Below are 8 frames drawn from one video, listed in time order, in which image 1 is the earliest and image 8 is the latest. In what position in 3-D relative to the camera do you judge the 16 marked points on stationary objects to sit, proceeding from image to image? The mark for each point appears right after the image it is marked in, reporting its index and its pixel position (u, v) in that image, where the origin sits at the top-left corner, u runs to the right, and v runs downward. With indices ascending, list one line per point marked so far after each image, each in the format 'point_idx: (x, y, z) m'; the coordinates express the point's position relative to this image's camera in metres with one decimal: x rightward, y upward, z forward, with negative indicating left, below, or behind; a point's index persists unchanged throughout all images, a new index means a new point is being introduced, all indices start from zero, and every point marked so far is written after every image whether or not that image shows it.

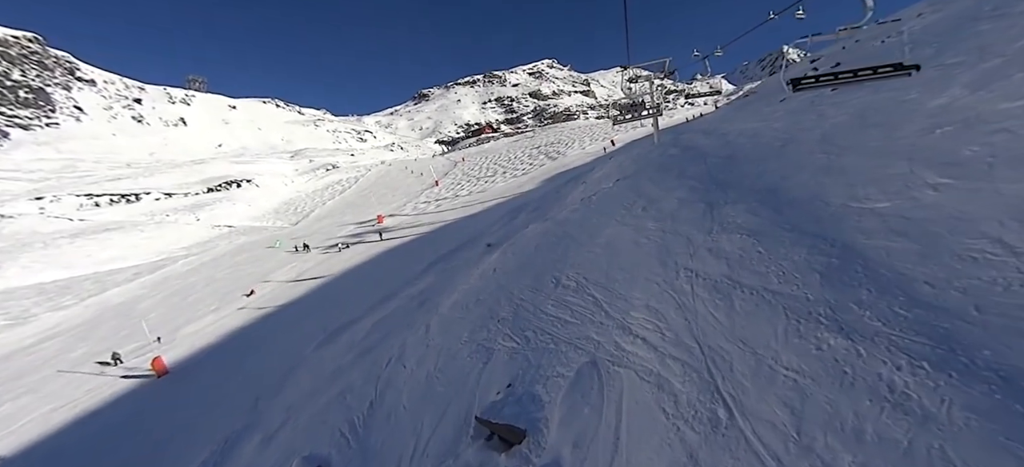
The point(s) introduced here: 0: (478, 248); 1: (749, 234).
0: (-1.6, -0.7, +16.3) m
1: (+3.8, 0.0, +5.3) m
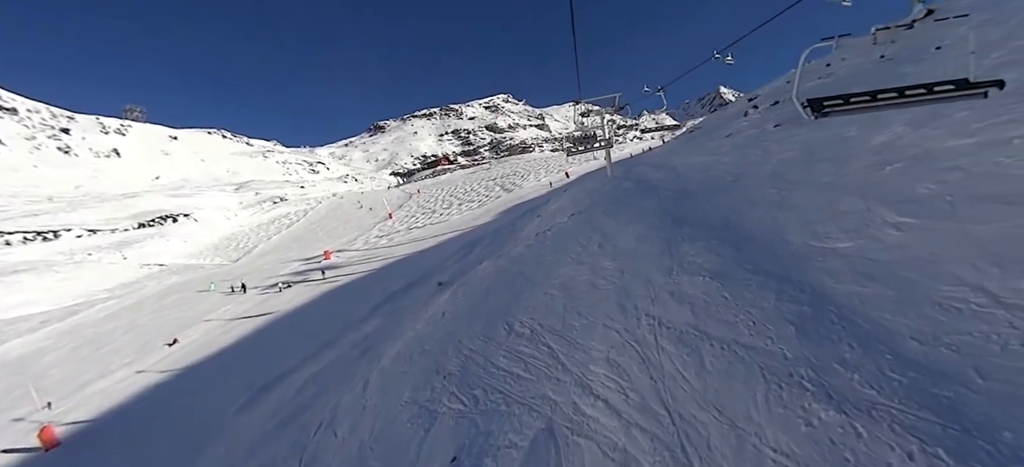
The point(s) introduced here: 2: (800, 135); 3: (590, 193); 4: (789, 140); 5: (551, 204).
0: (-3.7, -2.4, +15.1) m
1: (+2.9, -0.6, +4.8) m
2: (+6.5, +2.2, +7.5) m
3: (+3.0, +1.6, +13.1) m
4: (+6.3, +2.1, +7.5) m
5: (+1.9, +1.5, +16.3) m
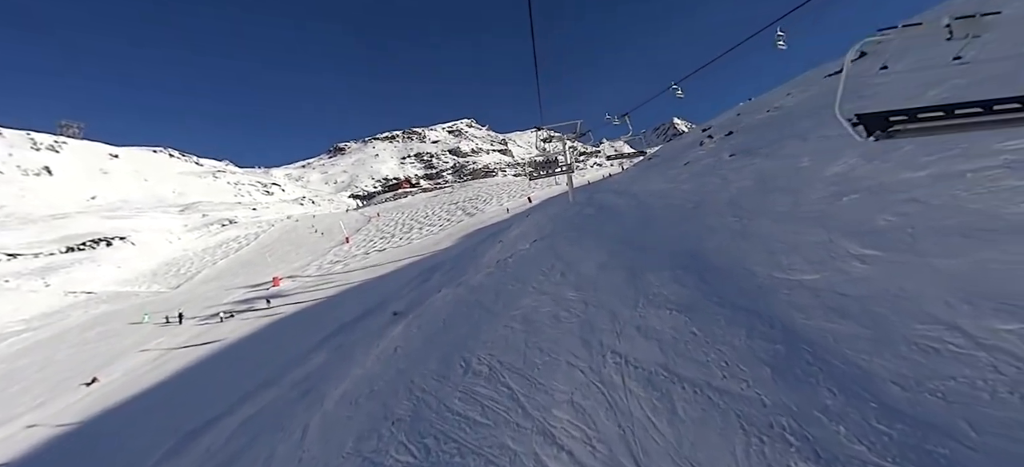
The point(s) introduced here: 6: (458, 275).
0: (-5.3, -3.5, +13.9) m
1: (+2.3, -1.1, +4.6) m
2: (+5.6, +1.6, +7.7) m
3: (+1.5, +0.6, +12.9) m
4: (+5.4, +1.5, +7.7) m
5: (+0.1, +0.2, +16.0) m
6: (-2.3, -1.7, +14.8) m
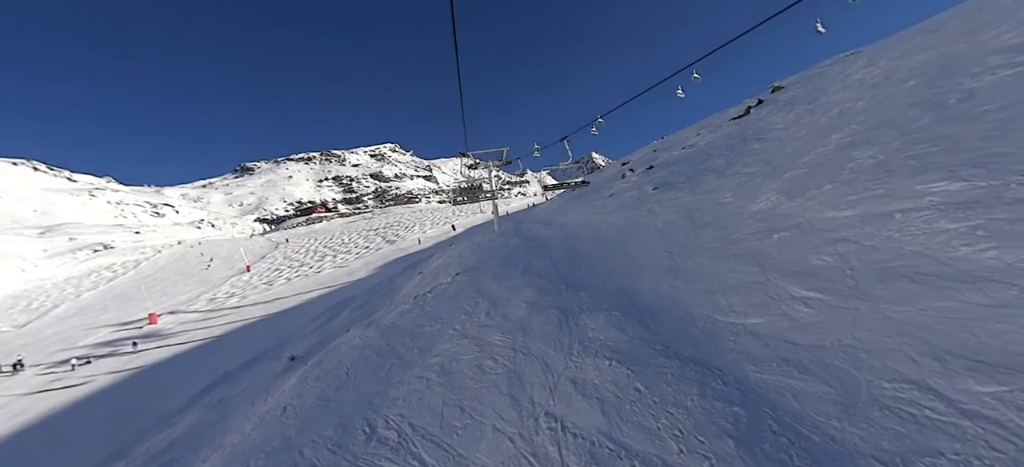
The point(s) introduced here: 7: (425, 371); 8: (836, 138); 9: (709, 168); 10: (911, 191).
0: (-8.1, -4.5, +11.2) m
1: (+1.3, -1.5, +3.9) m
2: (+3.9, +0.8, +7.9) m
3: (-1.2, -0.5, +12.0) m
4: (+3.7, +0.7, +7.8) m
5: (-3.3, -1.1, +14.7) m
6: (-5.4, -2.9, +12.9) m
7: (-1.5, -2.4, +5.8) m
8: (+5.0, +1.4, +5.0) m
9: (+5.1, +1.7, +8.8) m
10: (+3.9, +0.4, +3.2) m
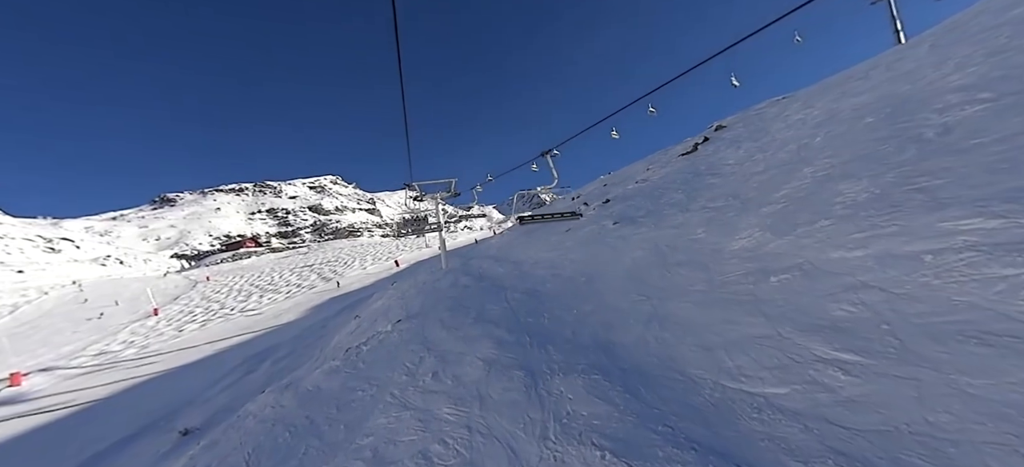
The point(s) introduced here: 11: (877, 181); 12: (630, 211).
0: (-9.4, -5.6, +8.5) m
1: (+0.9, -1.9, +3.0) m
2: (+2.9, 0.0, +7.5) m
3: (-2.7, -1.8, +10.7) m
4: (+2.7, -0.1, +7.4) m
5: (-5.1, -2.6, +13.0) m
6: (-6.9, -4.2, +10.7) m
7: (-2.1, -3.0, +4.3) m
8: (+4.4, +0.8, +4.9) m
9: (+4.0, +0.7, +8.6) m
10: (+3.6, 0.0, +2.8) m
11: (+4.0, +0.6, +3.7) m
12: (+3.4, +0.7, +9.6) m
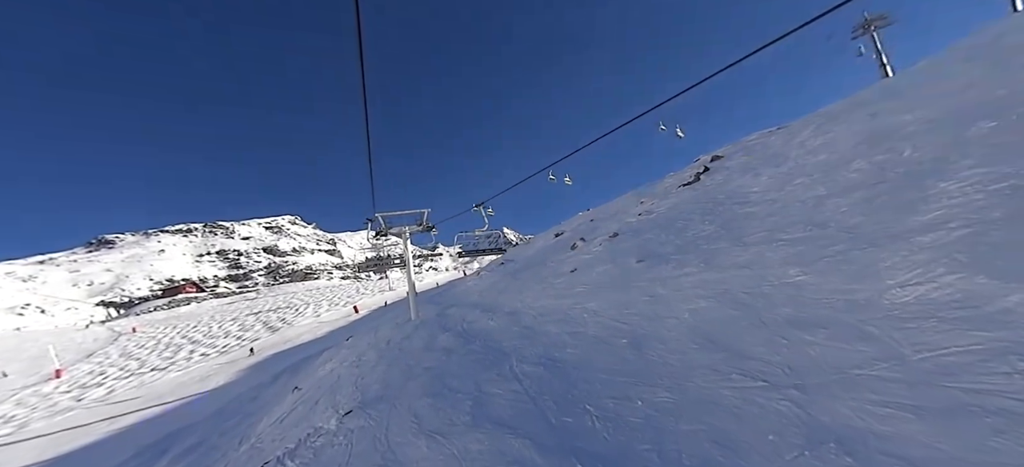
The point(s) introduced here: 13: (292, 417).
0: (-9.3, -6.5, +4.8) m
1: (+1.5, -2.1, +0.8) m
2: (+2.9, -0.7, +5.7) m
3: (-2.9, -2.9, +8.1) m
4: (+2.8, -0.8, +5.6) m
5: (-5.5, -4.0, +10.0) m
6: (-7.1, -5.3, +7.4) m
7: (-1.7, -3.4, +1.7) m
8: (+4.7, +0.4, +3.4) m
9: (+3.9, -0.1, +7.0) m
10: (+4.1, -0.1, +1.2) m
11: (+4.5, +0.3, +2.1) m
12: (+3.3, -0.3, +7.9) m
13: (-4.7, -4.0, +7.1) m
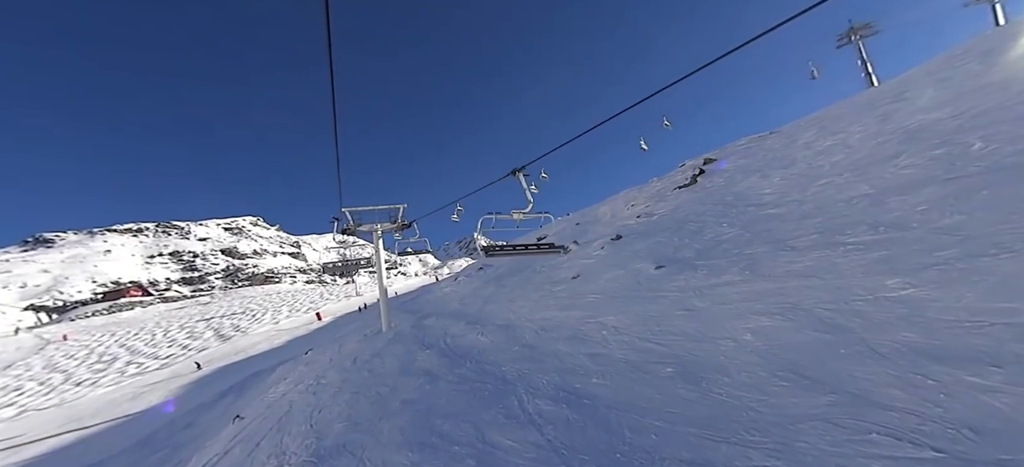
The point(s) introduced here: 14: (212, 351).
0: (-9.1, -6.3, +2.8) m
1: (+2.0, -2.1, -0.3) m
2: (+3.0, -0.8, +4.8) m
3: (-3.0, -2.9, +6.6) m
4: (+2.9, -0.8, +4.6) m
5: (-5.8, -3.9, +8.3) m
6: (-7.1, -5.2, +5.5) m
7: (-1.2, -3.3, +0.3) m
8: (+5.0, +0.4, +2.6) m
9: (+3.9, -0.2, +6.2) m
10: (+4.6, -0.1, +0.4) m
11: (+4.9, +0.3, +1.4) m
12: (+3.2, -0.4, +7.0) m
13: (-4.8, -3.9, +5.5) m
14: (-17.6, -7.1, +18.9) m
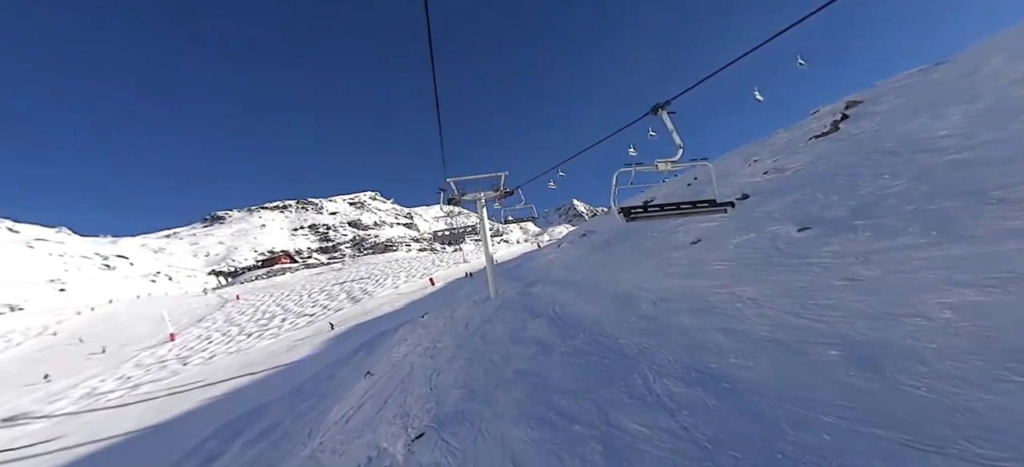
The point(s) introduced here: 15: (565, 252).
0: (-7.4, -6.3, +5.5) m
1: (+2.3, -2.0, -0.6) m
2: (+4.5, -0.2, +3.8) m
3: (-0.7, -2.3, +7.3) m
4: (+4.3, -0.3, +3.7) m
5: (-3.0, -3.2, +9.8) m
6: (-4.9, -4.8, +7.6) m
7: (-0.6, -3.3, +0.9) m
8: (+5.8, +0.8, +1.1) m
9: (+5.7, +0.5, +4.9) m
10: (+4.9, 0.0, -0.9) m
11: (+5.4, +0.6, -0.1) m
12: (+5.2, +0.4, +5.9) m
13: (-2.7, -3.5, +6.8) m
14: (-11.5, -5.7, +23.3) m
15: (+2.0, -0.7, +12.1) m
